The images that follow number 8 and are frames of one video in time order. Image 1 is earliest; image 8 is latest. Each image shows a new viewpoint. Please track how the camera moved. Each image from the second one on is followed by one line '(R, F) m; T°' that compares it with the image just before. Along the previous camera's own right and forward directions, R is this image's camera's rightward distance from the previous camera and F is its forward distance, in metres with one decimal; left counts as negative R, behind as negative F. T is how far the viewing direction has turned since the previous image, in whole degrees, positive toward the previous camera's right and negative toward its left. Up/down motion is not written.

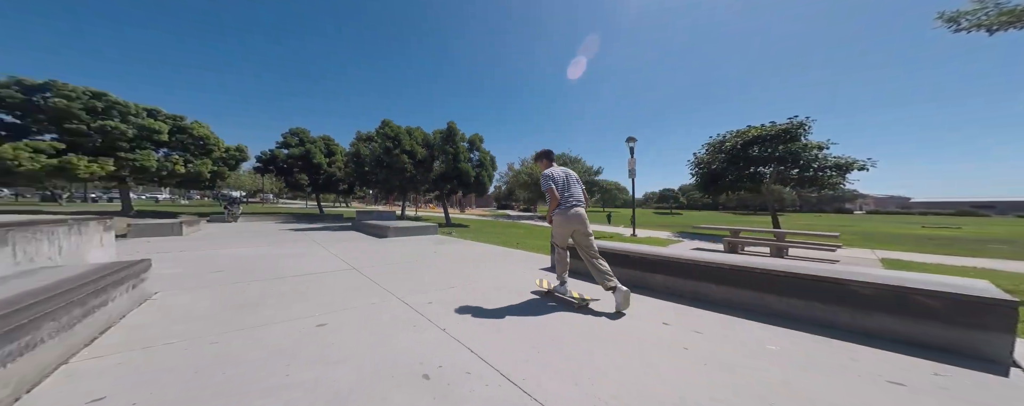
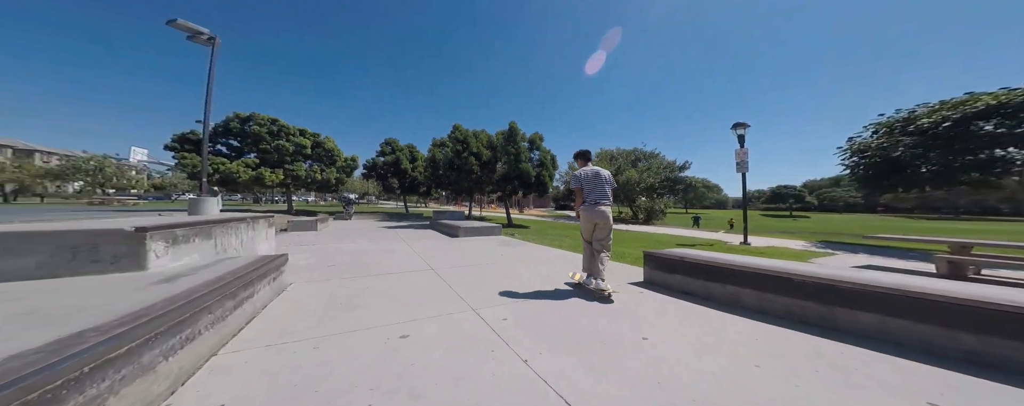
(-0.2, +0.3) m; -14°
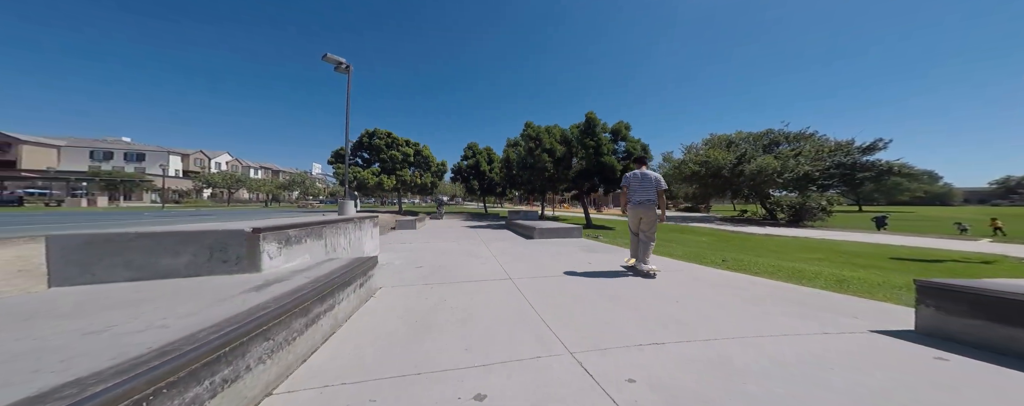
(-0.2, +0.9) m; -18°
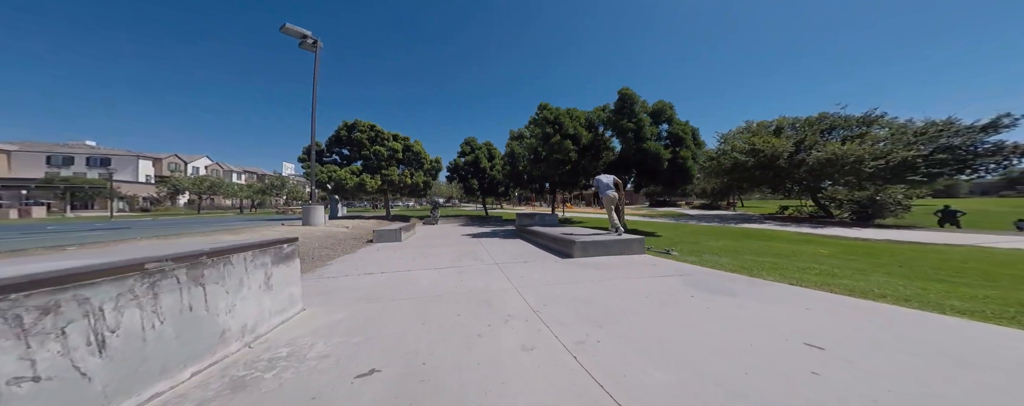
(-0.9, +3.7) m; +1°
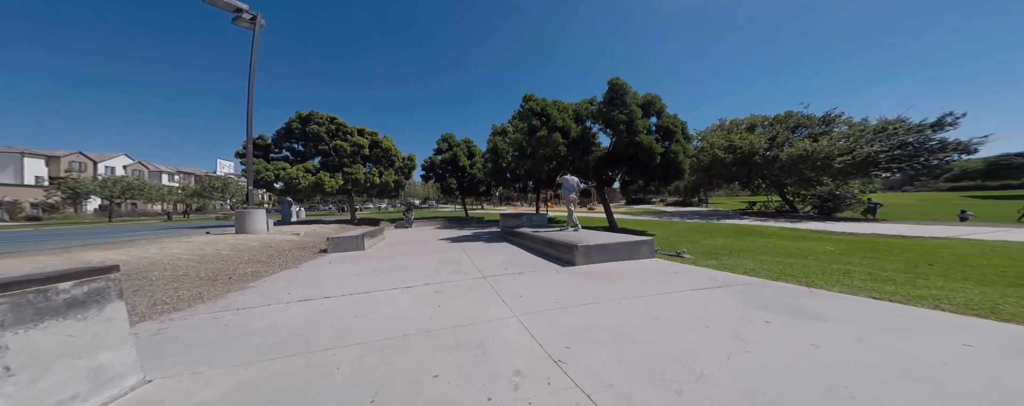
(-0.3, +1.3) m; +6°
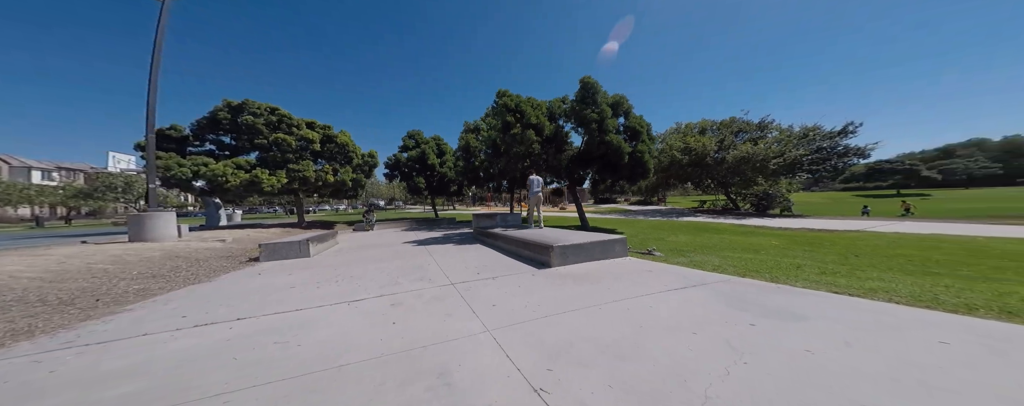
(-0.1, +0.4) m; +7°
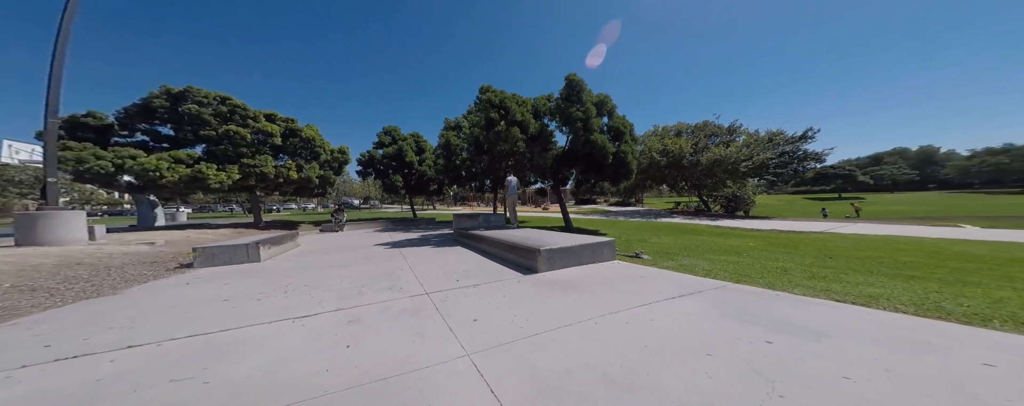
(-0.1, +0.5) m; +4°
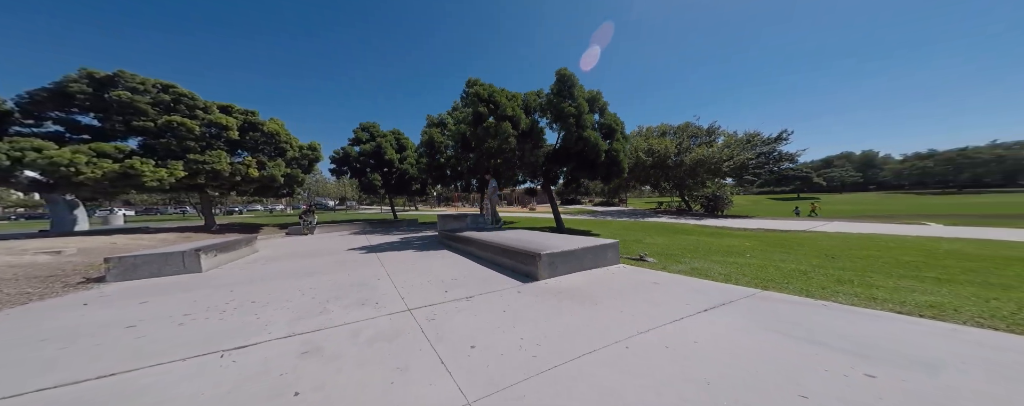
(-0.3, +0.7) m; +4°
